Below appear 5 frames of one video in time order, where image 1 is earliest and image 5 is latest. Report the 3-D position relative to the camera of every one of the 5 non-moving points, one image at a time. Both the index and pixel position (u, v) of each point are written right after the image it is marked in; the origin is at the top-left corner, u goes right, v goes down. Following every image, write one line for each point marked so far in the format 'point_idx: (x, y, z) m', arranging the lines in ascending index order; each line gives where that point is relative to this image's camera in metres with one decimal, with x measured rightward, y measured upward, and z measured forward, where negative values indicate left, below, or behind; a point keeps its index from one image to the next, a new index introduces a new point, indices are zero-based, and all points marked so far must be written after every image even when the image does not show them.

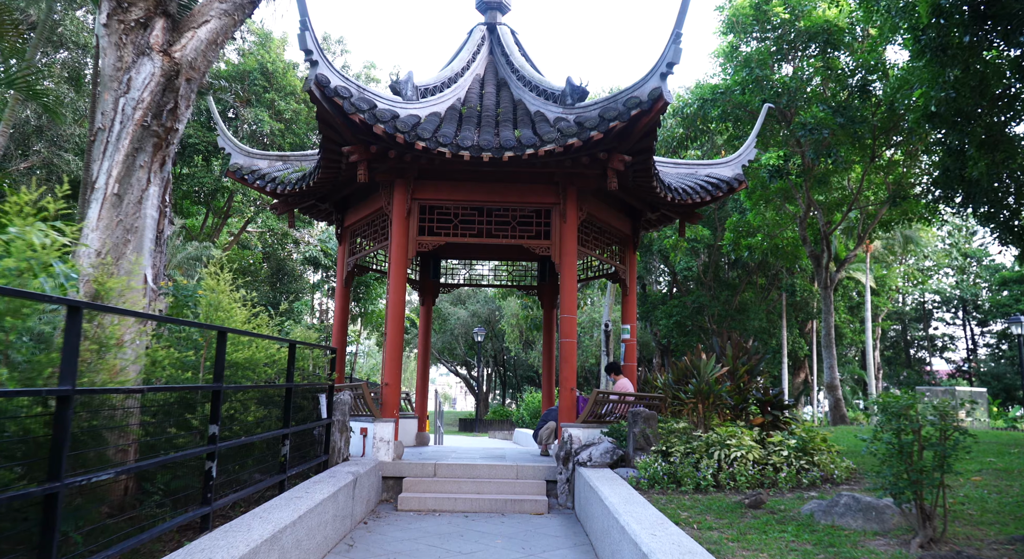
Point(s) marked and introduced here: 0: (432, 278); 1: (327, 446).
0: (-1.3, 0.0, +11.7) m
1: (-1.8, -1.6, +6.7) m
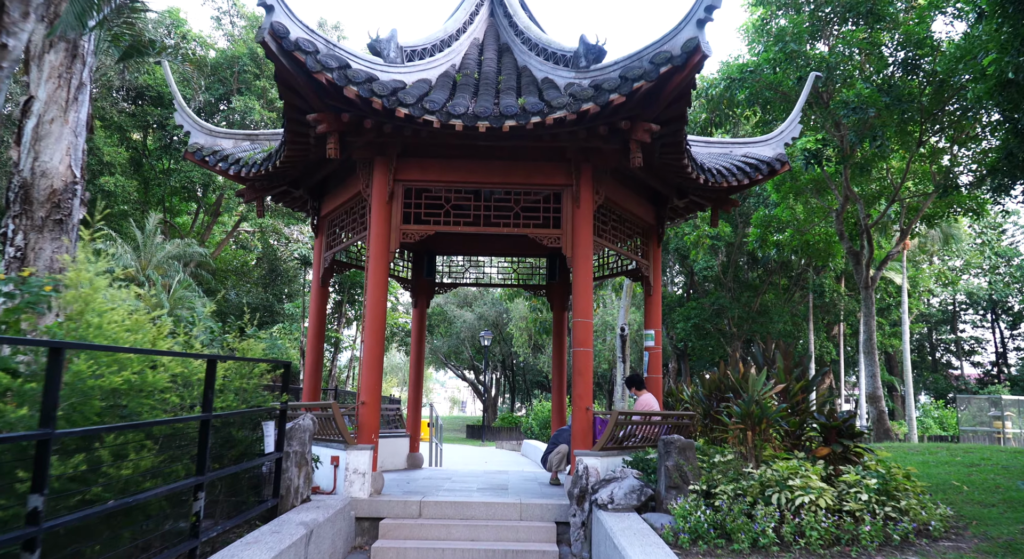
0: (-1.2, 0.0, +10.2) m
1: (-1.8, -1.5, +5.3) m
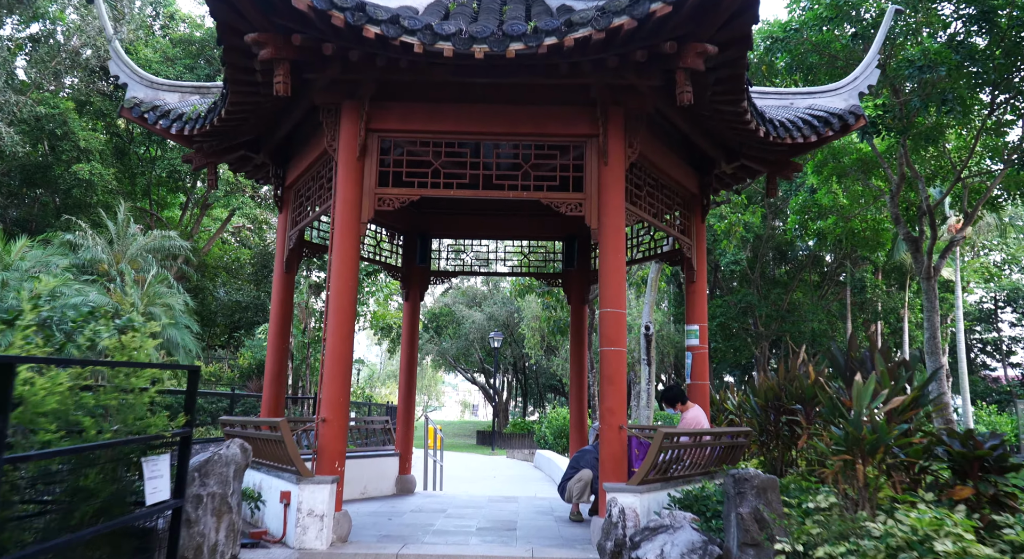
0: (-1.1, +0.2, +8.6) m
1: (-1.7, -1.4, +3.6) m
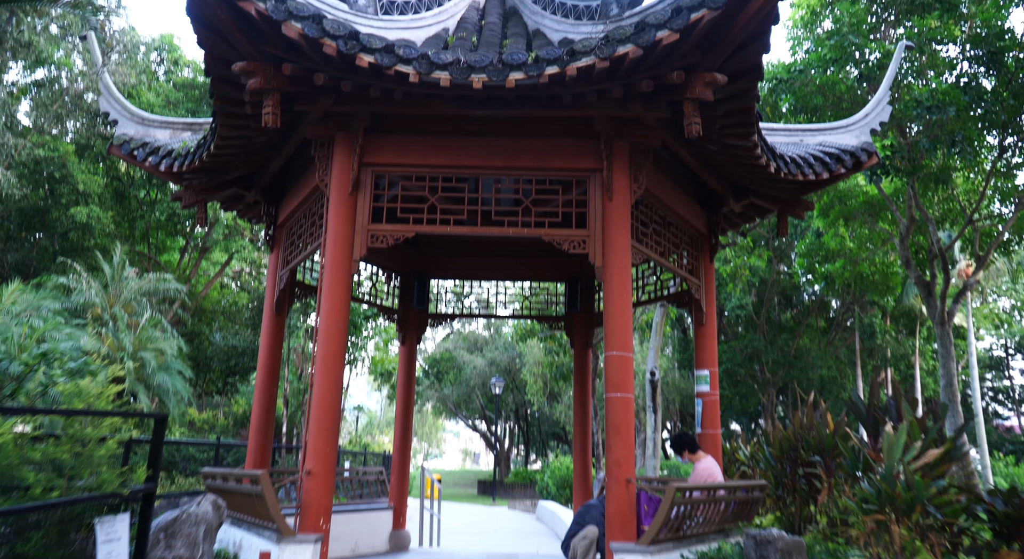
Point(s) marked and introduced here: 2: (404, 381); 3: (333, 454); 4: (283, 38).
0: (-1.1, -0.3, +8.3) m
1: (-1.7, -1.6, +3.2) m
2: (-1.2, -1.2, +8.2) m
3: (-1.2, -1.2, +4.9) m
4: (-1.5, +1.6, +4.6) m
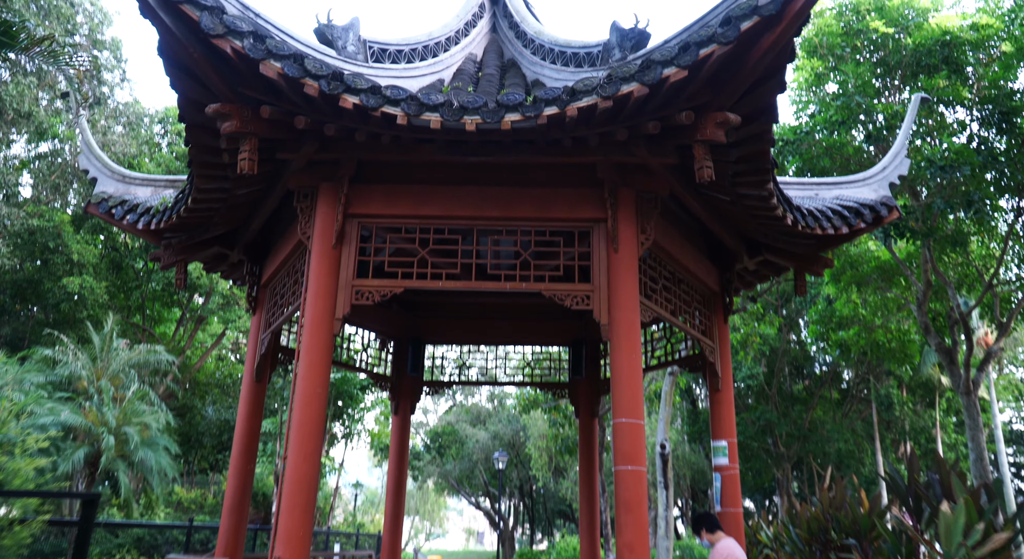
0: (-1.1, -1.0, +7.7) m
1: (-1.8, -1.8, +2.6) m
2: (-1.2, -1.9, +7.5) m
3: (-1.3, -1.6, +4.3) m
4: (-1.5, +1.2, +4.3) m
